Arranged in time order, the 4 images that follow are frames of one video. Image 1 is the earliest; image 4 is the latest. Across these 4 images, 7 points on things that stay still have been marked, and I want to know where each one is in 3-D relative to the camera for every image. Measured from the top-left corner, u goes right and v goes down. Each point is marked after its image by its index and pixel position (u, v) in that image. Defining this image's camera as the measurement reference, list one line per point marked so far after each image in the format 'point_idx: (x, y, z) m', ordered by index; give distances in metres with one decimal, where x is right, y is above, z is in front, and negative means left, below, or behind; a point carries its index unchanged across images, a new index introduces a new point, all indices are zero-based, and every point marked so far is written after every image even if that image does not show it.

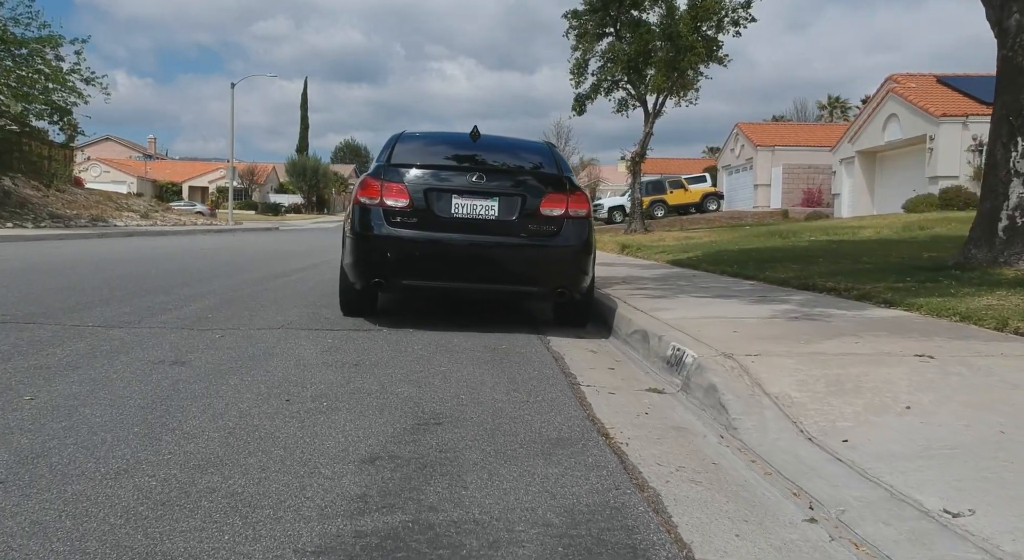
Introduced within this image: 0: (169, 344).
0: (-2.3, -0.4, +5.9) m
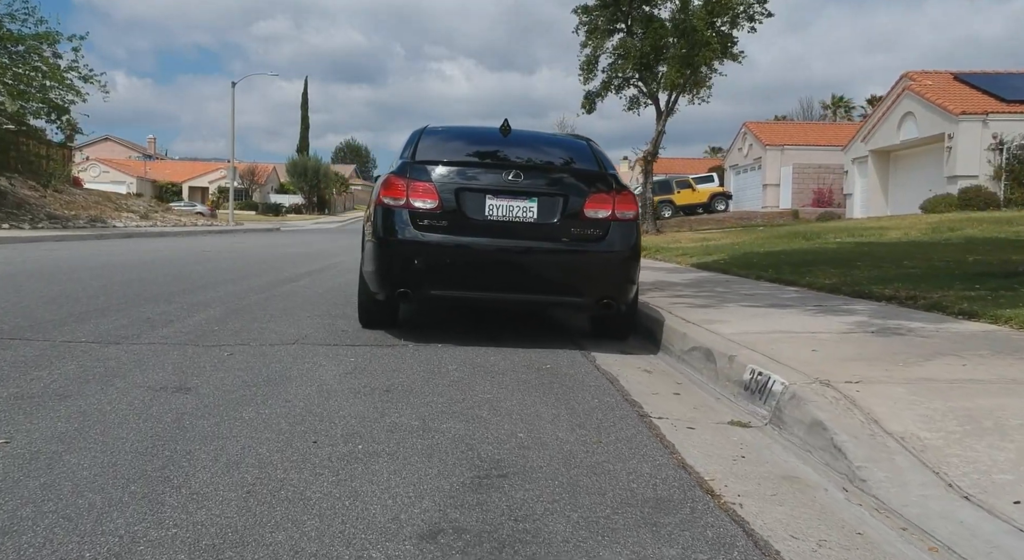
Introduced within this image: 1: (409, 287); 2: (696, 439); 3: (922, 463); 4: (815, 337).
0: (-2.1, -0.5, +5.2) m
1: (-0.8, -0.1, +6.4) m
2: (+0.8, -0.7, +4.0) m
3: (+1.5, -0.7, +3.3) m
4: (+2.0, -0.4, +5.8) m
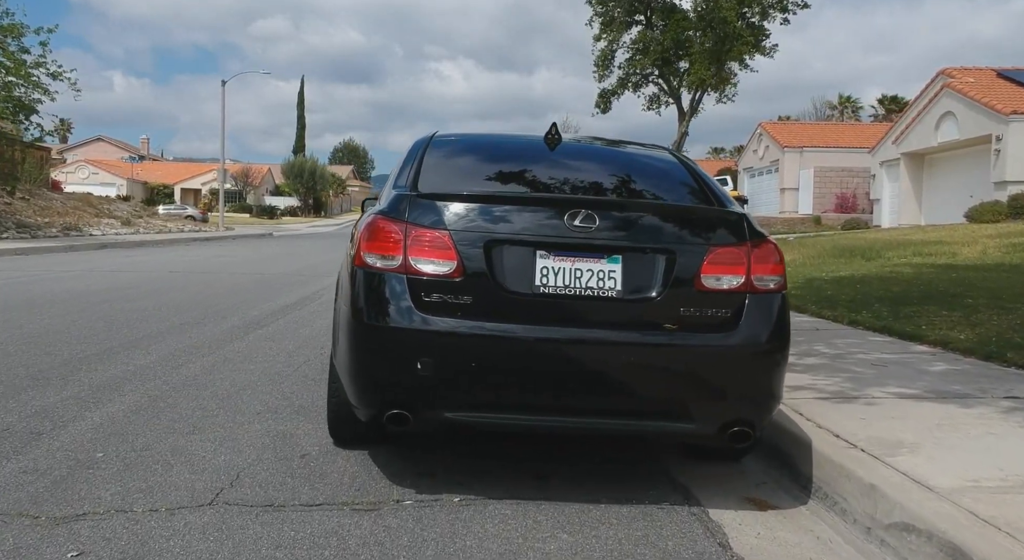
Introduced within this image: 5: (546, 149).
0: (-1.8, -1.0, +2.6) m
1: (-0.5, -0.5, +3.8) m
2: (+1.1, -1.2, +1.4) m
3: (+1.8, -1.2, +0.7) m
4: (+2.3, -0.9, +3.3) m
5: (+0.2, +0.8, +5.6) m
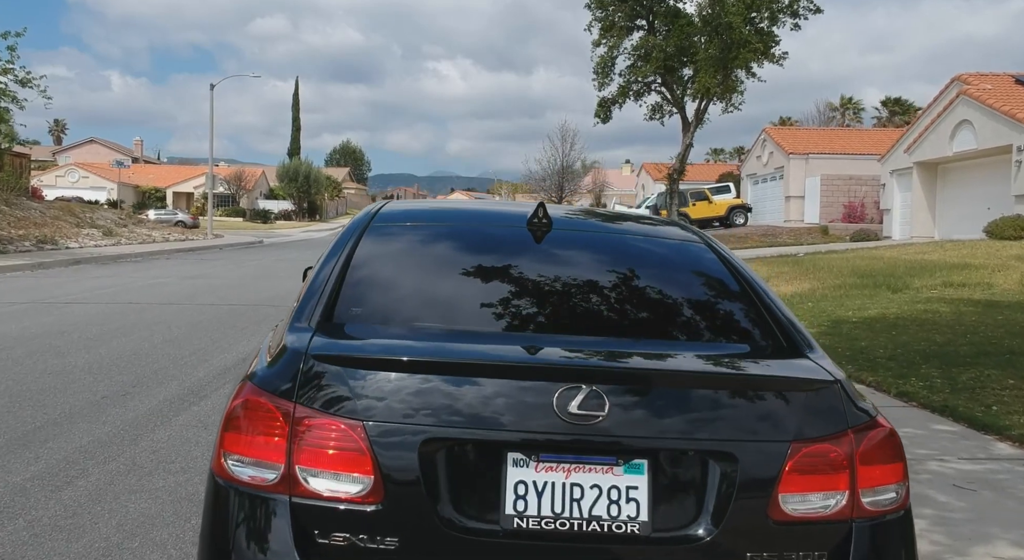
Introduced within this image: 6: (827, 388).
0: (-1.9, -1.6, +1.1) m
1: (-0.6, -1.1, +2.3) m
2: (+1.0, -1.8, -0.1) m
3: (+1.7, -1.8, -0.8) m
4: (+2.2, -1.5, +1.8) m
5: (+0.1, +0.2, +4.1) m
6: (+0.9, -0.3, +2.5) m
